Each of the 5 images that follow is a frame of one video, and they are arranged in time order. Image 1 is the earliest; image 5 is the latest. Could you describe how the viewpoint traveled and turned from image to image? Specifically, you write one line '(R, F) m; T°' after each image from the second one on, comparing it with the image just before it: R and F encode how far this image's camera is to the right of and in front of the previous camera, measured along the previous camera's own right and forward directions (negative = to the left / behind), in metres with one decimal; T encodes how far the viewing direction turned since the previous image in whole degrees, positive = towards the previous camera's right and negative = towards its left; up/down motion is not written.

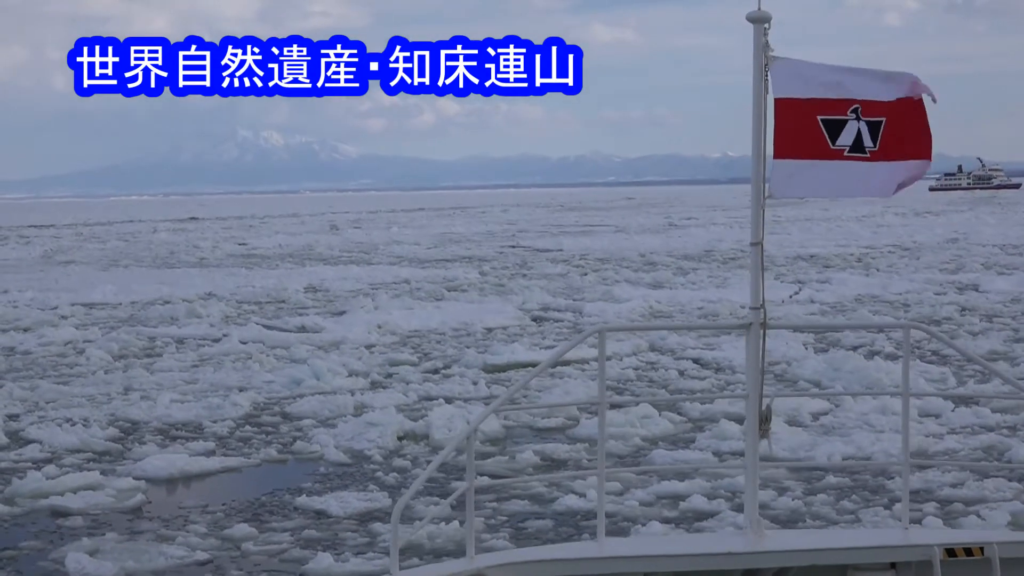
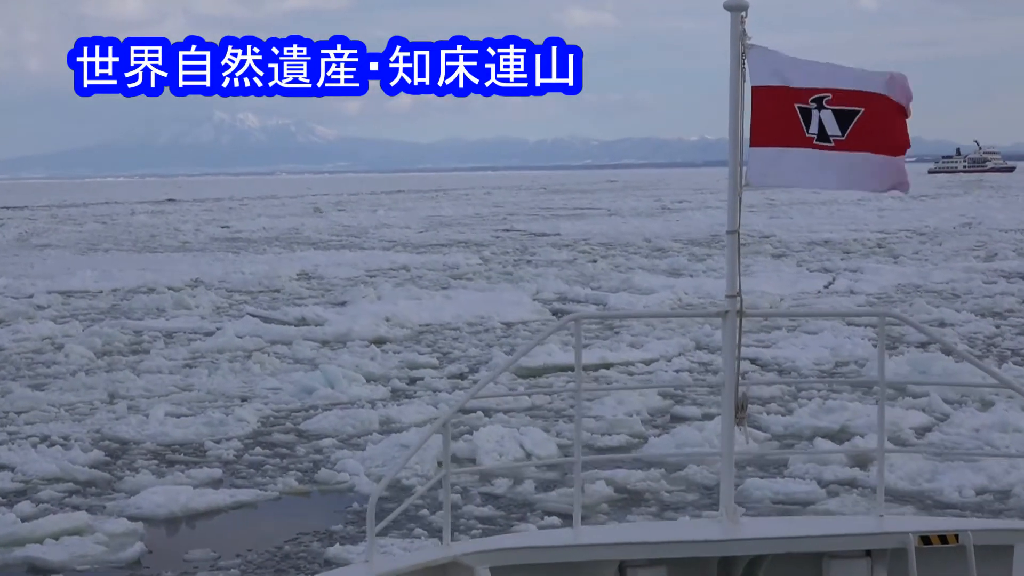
(-0.3, +1.1) m; +1°
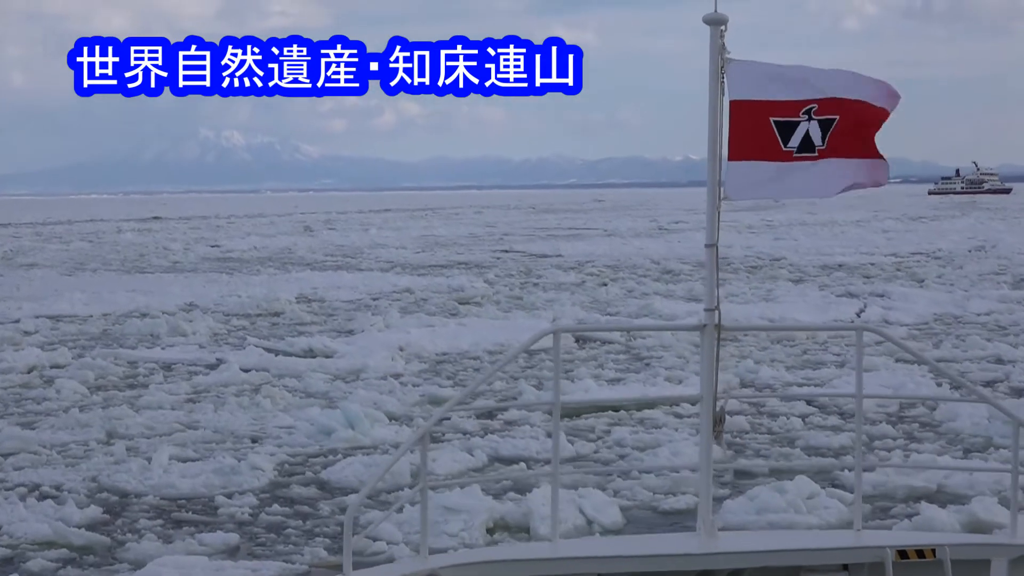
(-0.2, +0.7) m; 0°
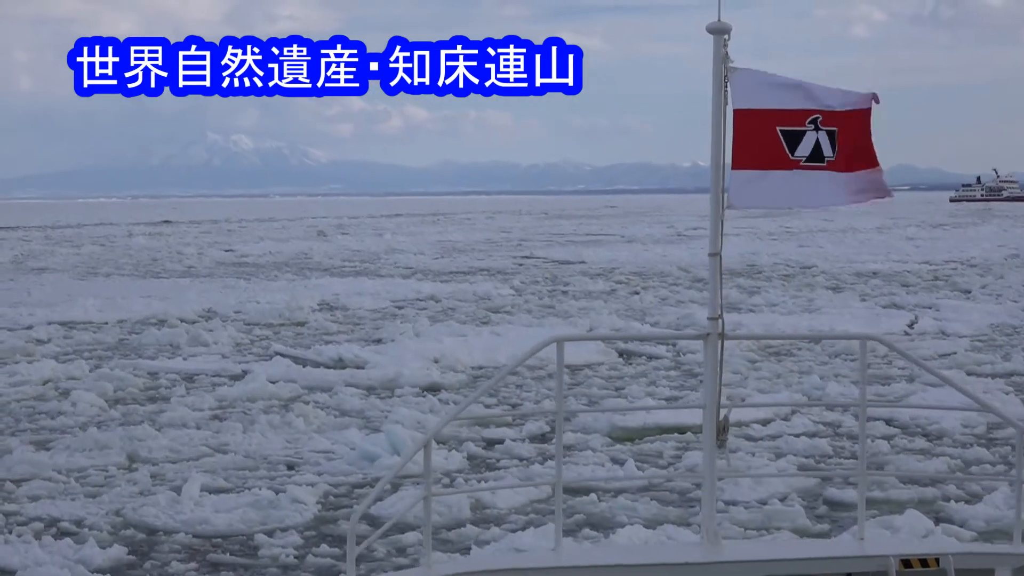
(-0.2, +0.6) m; 0°
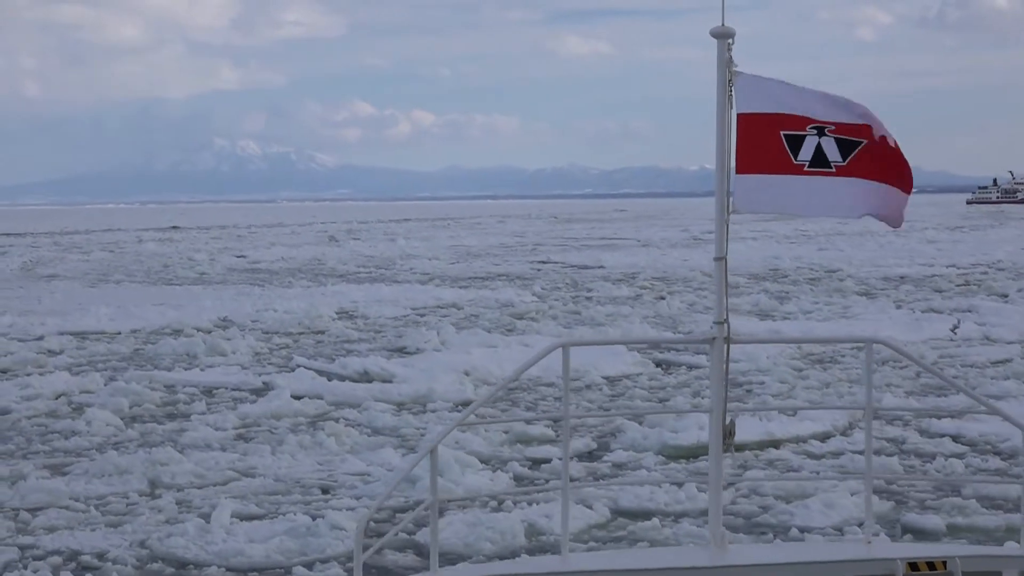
(-0.1, +0.4) m; 0°
